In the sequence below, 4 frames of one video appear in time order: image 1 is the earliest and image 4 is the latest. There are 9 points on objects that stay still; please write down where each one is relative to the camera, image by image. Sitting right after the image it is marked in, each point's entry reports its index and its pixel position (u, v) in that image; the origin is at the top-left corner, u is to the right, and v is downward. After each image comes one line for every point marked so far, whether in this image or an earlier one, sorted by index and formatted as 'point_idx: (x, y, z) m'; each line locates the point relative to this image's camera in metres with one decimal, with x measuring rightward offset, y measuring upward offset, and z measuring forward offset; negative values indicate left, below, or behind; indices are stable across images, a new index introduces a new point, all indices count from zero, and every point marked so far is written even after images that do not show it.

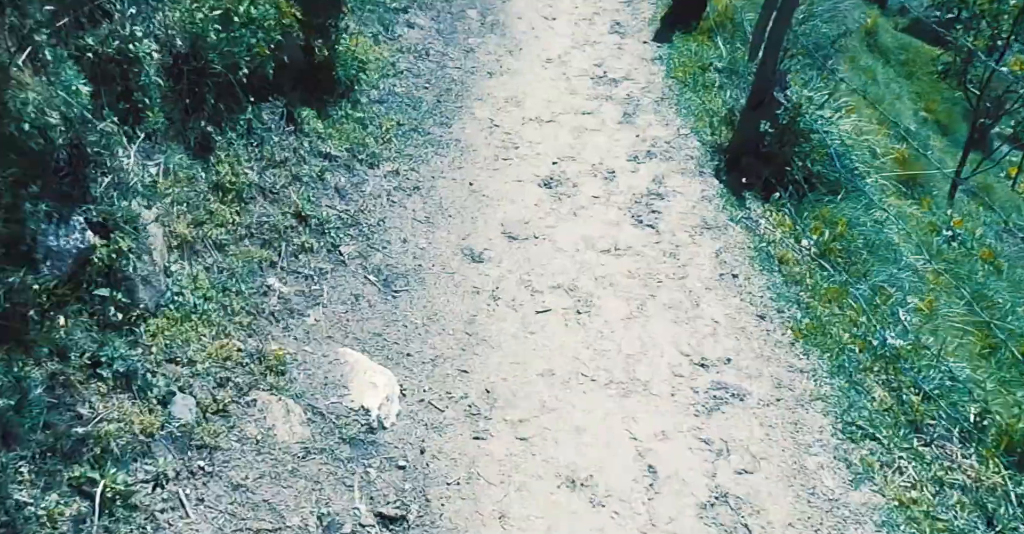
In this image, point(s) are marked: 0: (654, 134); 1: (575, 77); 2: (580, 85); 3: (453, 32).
0: (+1.0, +0.8, +5.7) m
1: (+0.5, +1.5, +6.6) m
2: (+0.5, +1.4, +6.5) m
3: (-0.5, +2.1, +7.4) m
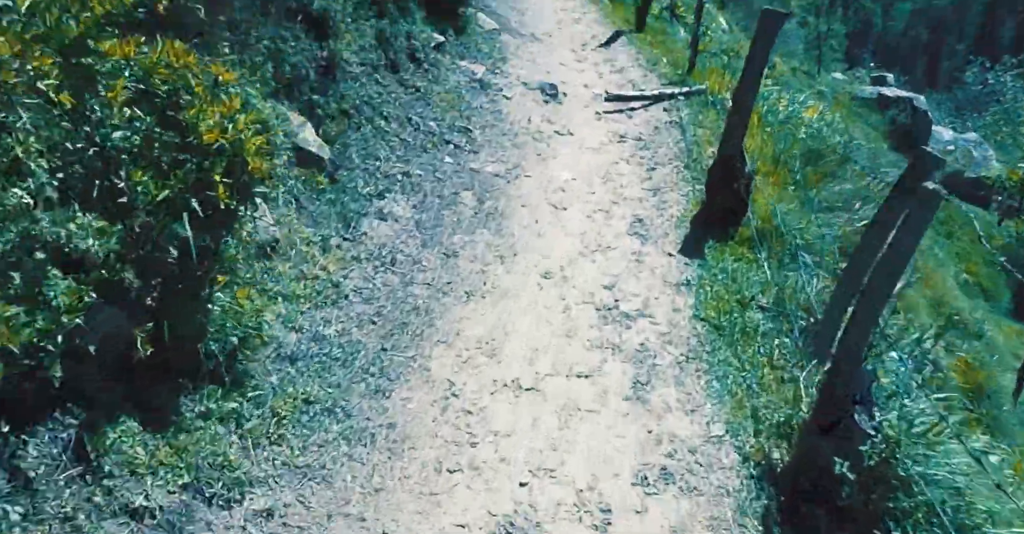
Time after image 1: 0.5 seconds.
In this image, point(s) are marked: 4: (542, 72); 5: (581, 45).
0: (+0.8, -0.8, +4.1) m
1: (+0.4, -0.2, +5.1) m
2: (+0.4, -0.3, +5.0) m
3: (-0.6, +0.3, +6.0) m
4: (+0.4, +2.4, +10.2) m
5: (+1.0, +3.3, +12.5) m
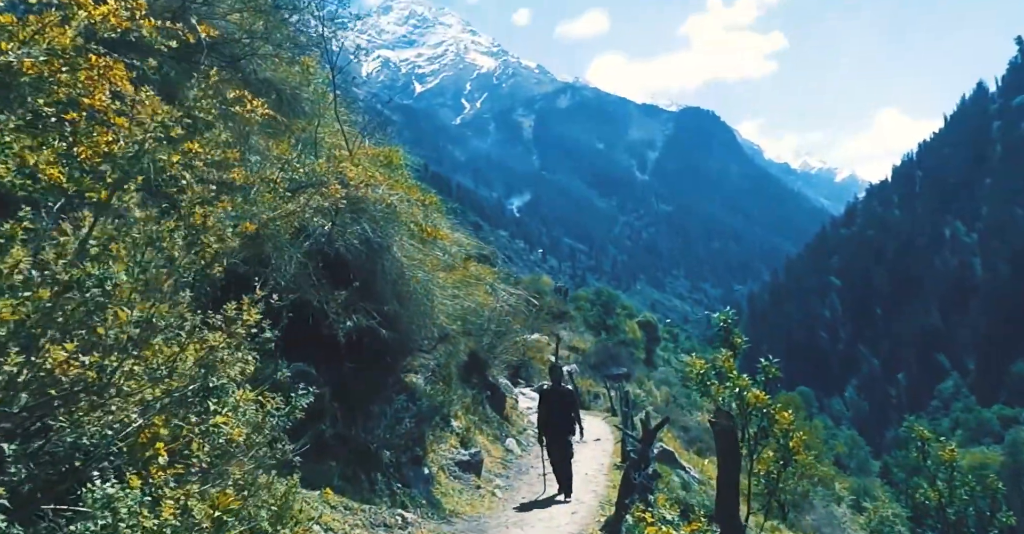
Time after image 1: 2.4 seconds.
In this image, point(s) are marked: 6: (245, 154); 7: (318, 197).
0: (+0.3, -2.0, -4.5) m
1: (-0.1, -2.2, -3.3) m
2: (-0.1, -2.2, -3.5) m
3: (-1.0, -2.3, -2.3) m
4: (0.0, -2.8, +2.3) m
5: (+0.7, -3.2, +4.8) m
6: (-3.5, +1.5, +11.2) m
7: (-2.6, +0.9, +11.0) m
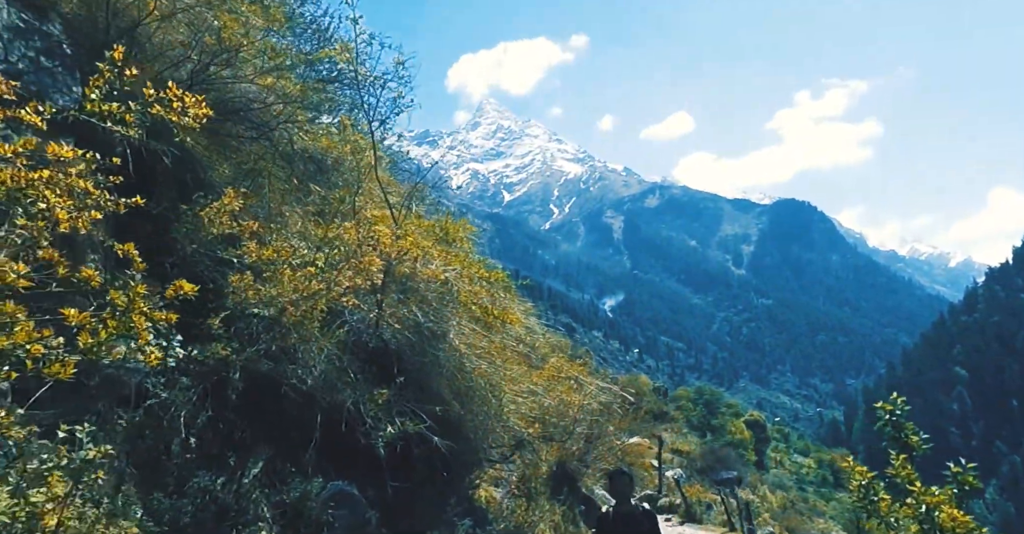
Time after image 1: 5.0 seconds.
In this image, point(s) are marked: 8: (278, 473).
0: (-0.5, -1.0, -7.1) m
1: (-0.8, -1.3, -5.9) m
2: (-0.8, -1.2, -6.0) m
3: (-1.6, -1.6, -4.8) m
4: (0.0, -2.6, -0.4) m
5: (+1.0, -3.3, +1.9) m
6: (-2.7, +0.4, +9.2) m
7: (-1.7, 0.0, +9.0) m
8: (-2.4, -2.1, +8.5) m
